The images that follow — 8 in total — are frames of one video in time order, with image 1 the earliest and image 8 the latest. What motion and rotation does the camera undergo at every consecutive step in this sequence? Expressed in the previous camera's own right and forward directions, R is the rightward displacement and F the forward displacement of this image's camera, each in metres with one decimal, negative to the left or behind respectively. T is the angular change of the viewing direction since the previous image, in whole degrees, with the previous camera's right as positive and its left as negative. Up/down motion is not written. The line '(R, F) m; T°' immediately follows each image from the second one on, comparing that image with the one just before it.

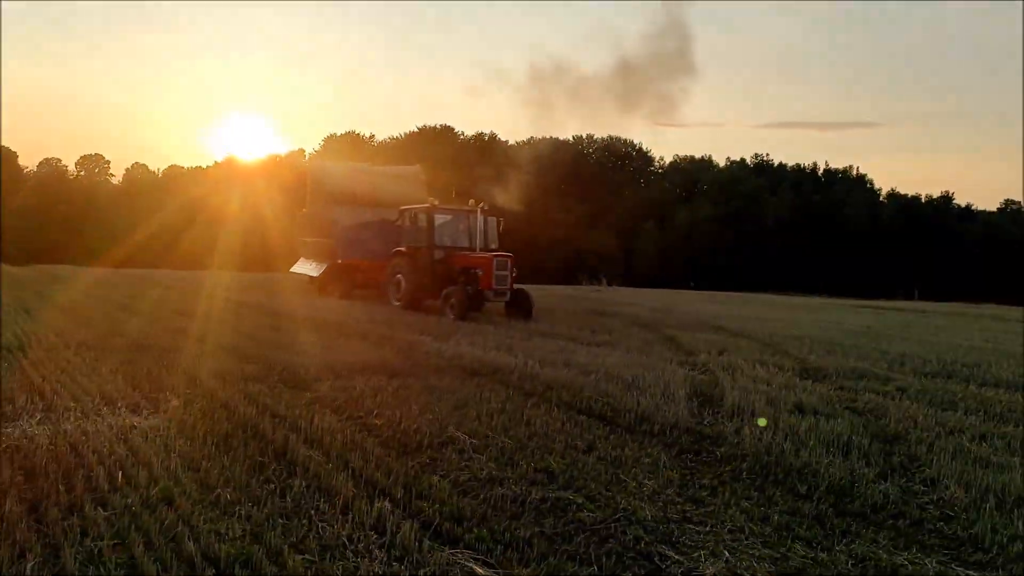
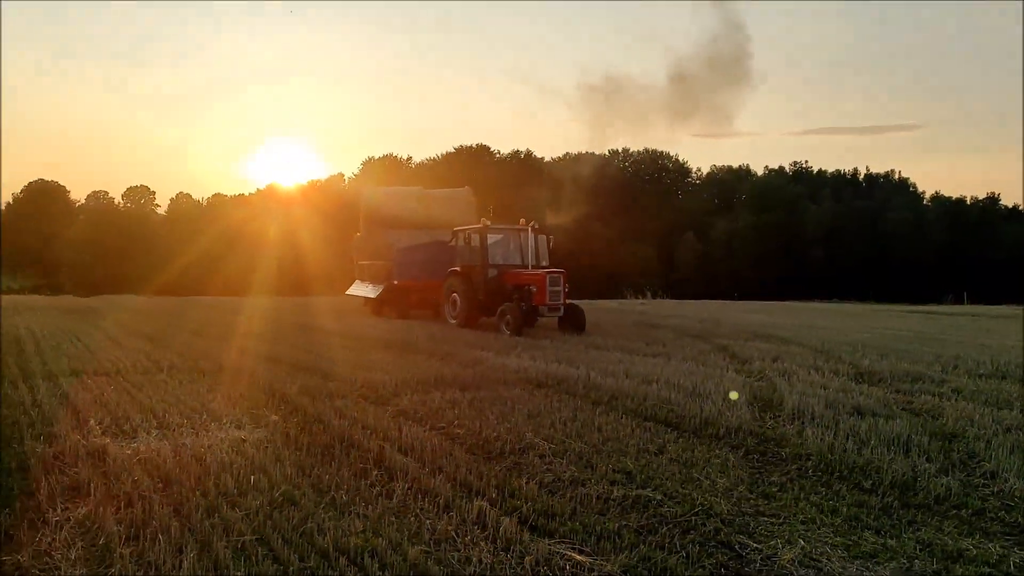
(-0.2, -0.3) m; -3°
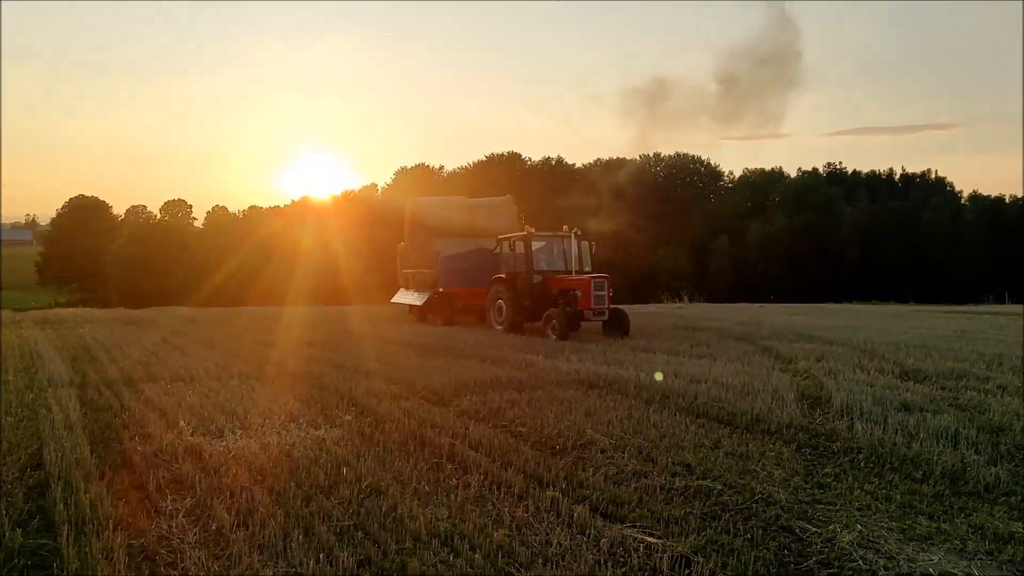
(-0.2, -0.3) m; -2°
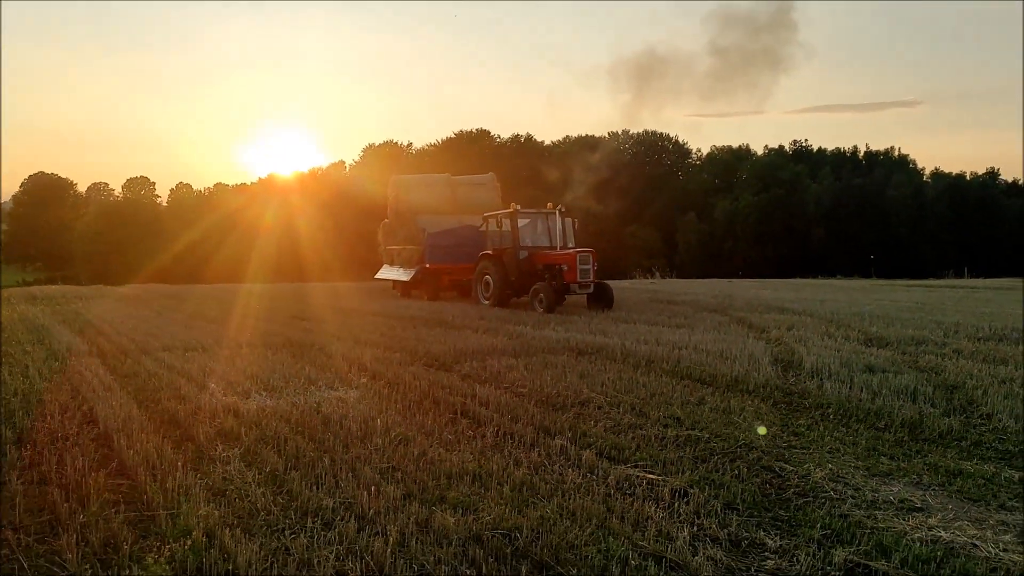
(-0.2, -0.5) m; +2°
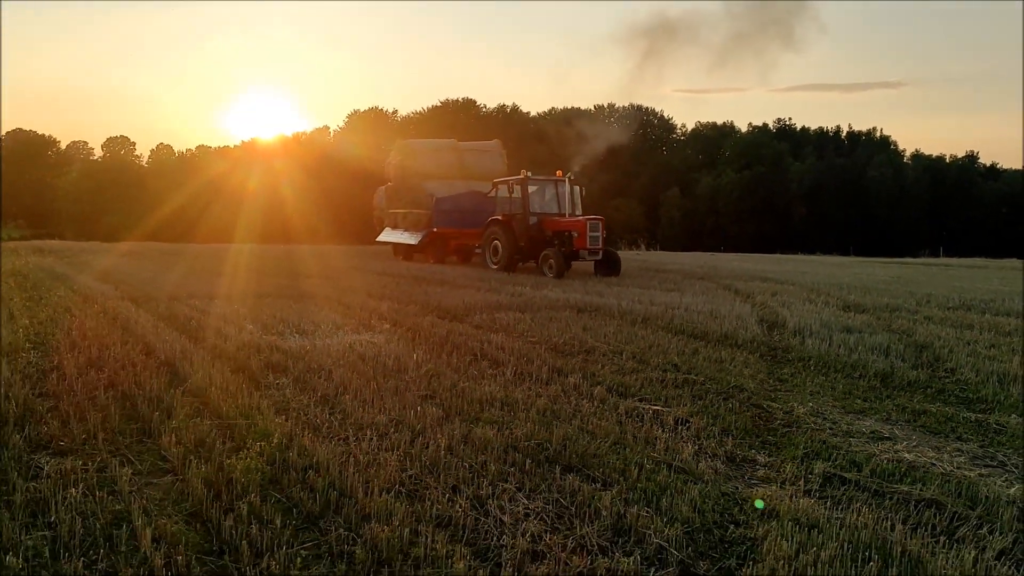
(-0.2, -0.5) m; +1°
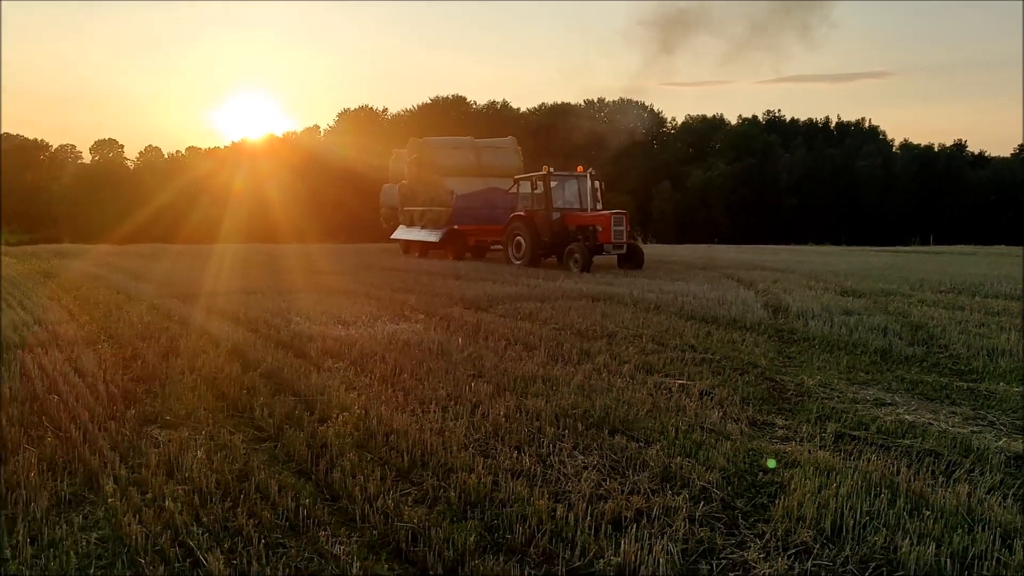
(-0.3, -0.5) m; +1°
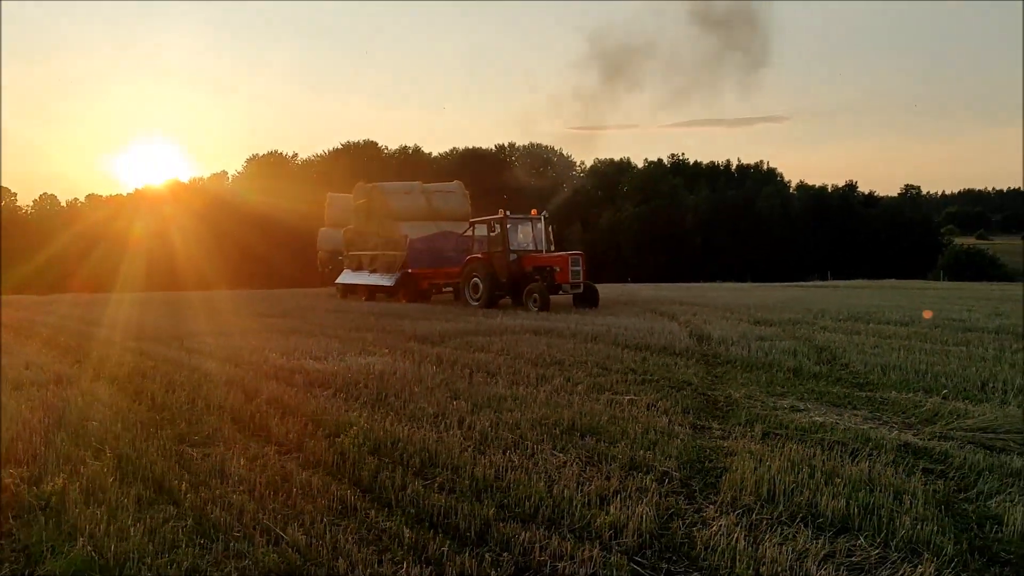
(-0.4, -0.7) m; +6°
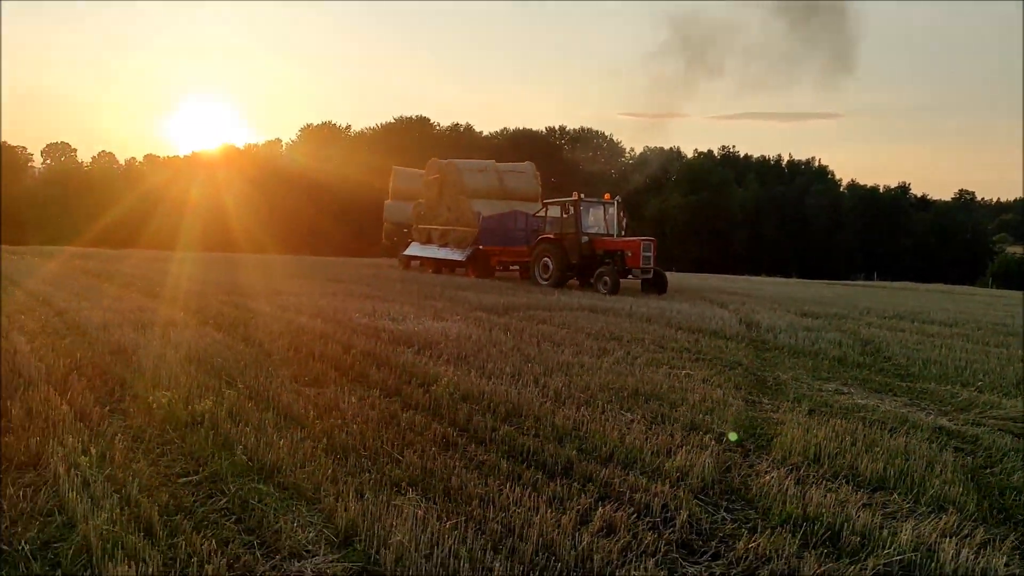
(-0.2, -0.6) m; -3°
